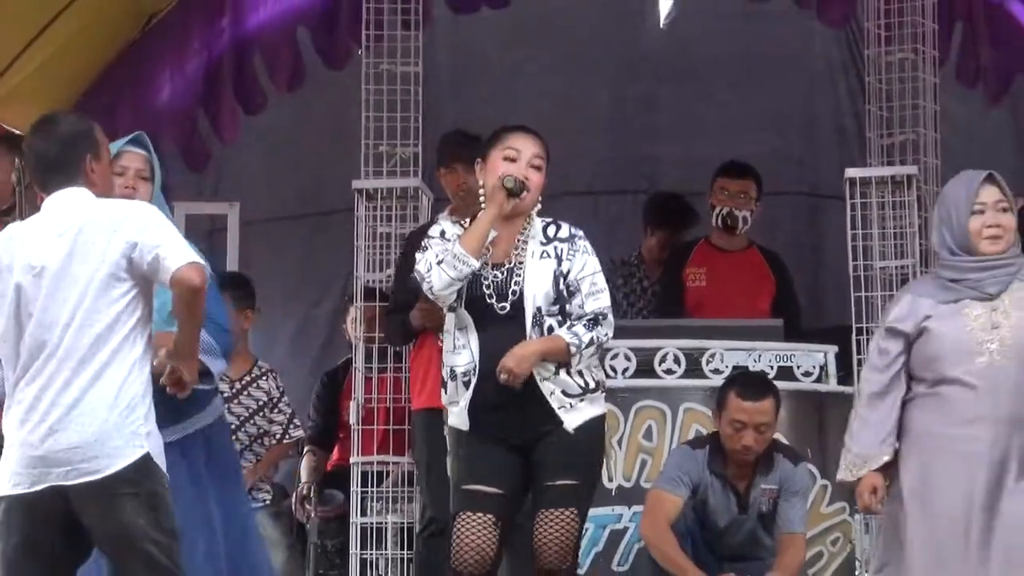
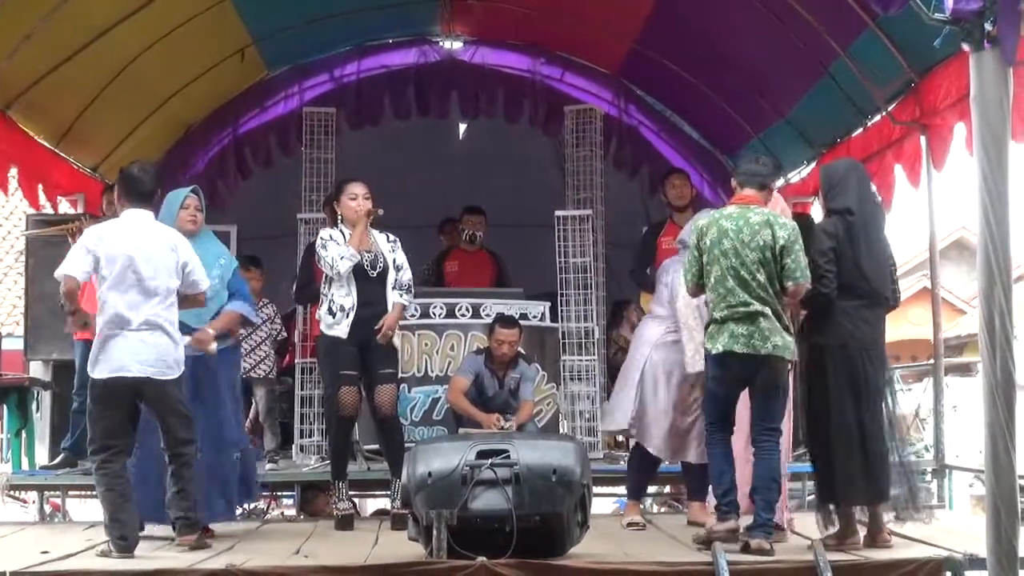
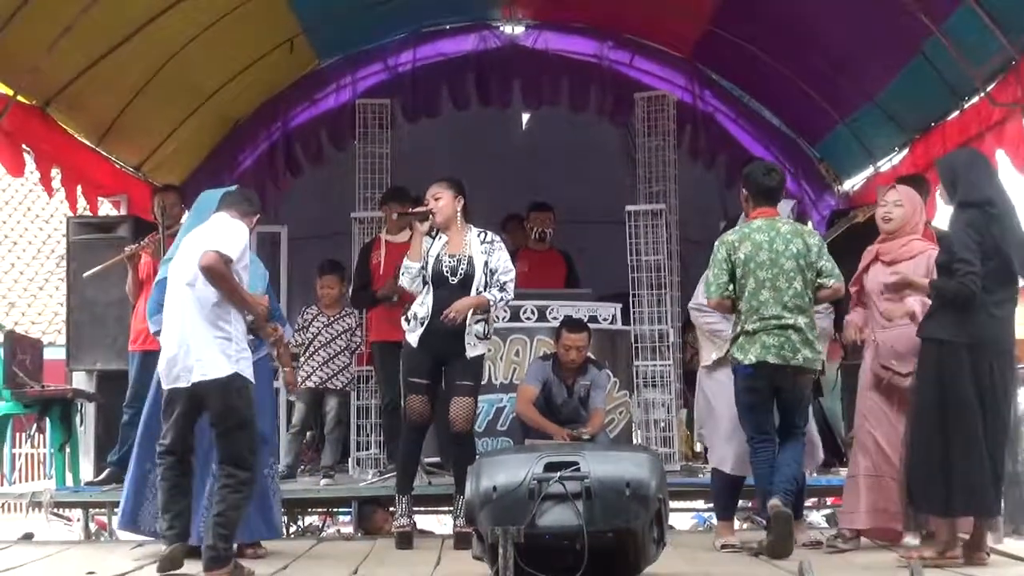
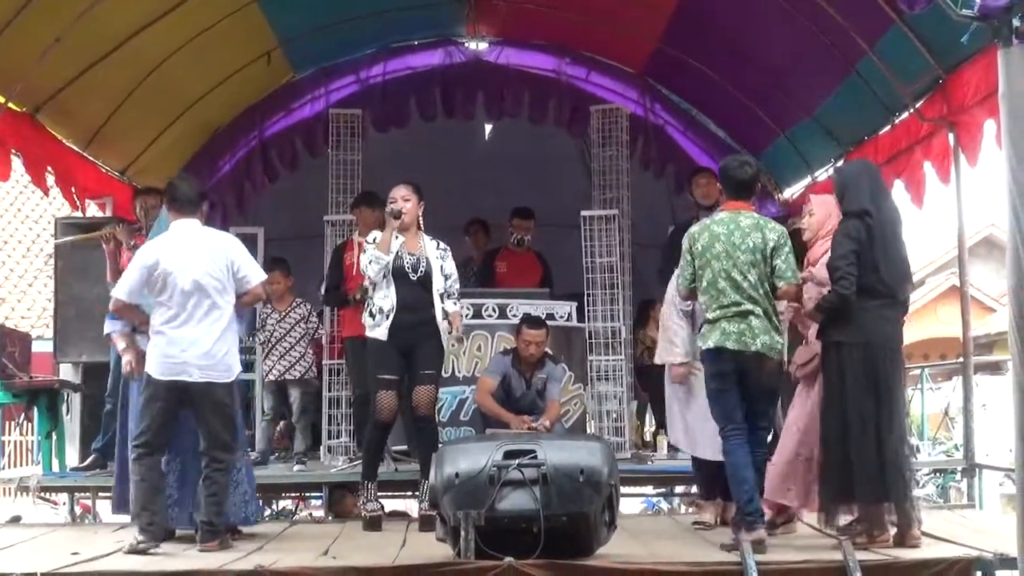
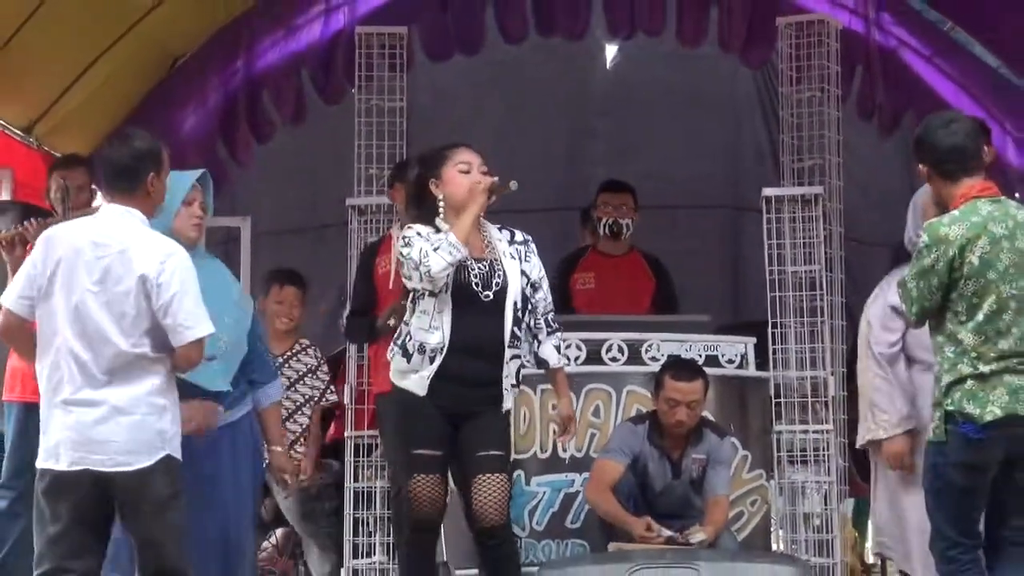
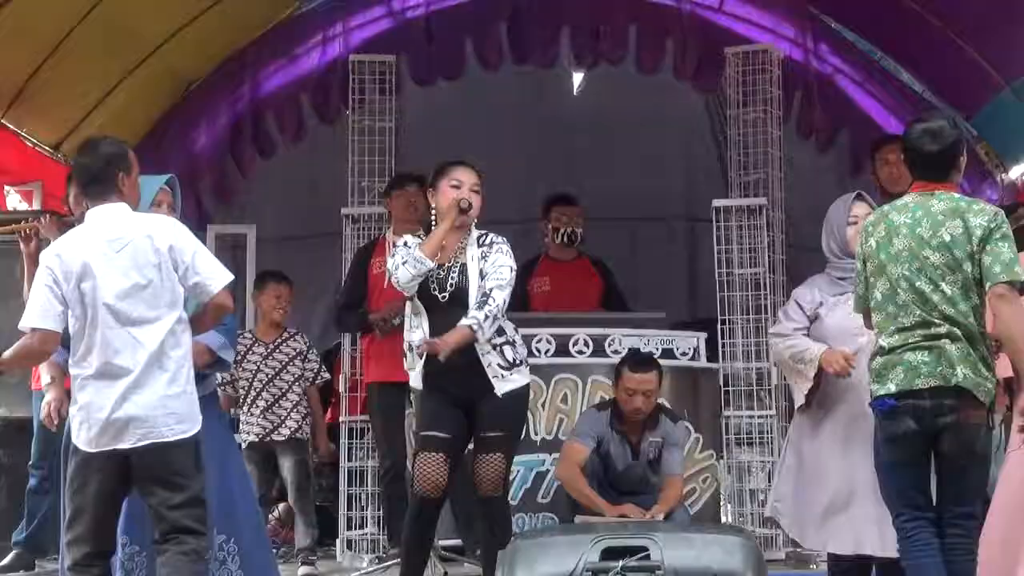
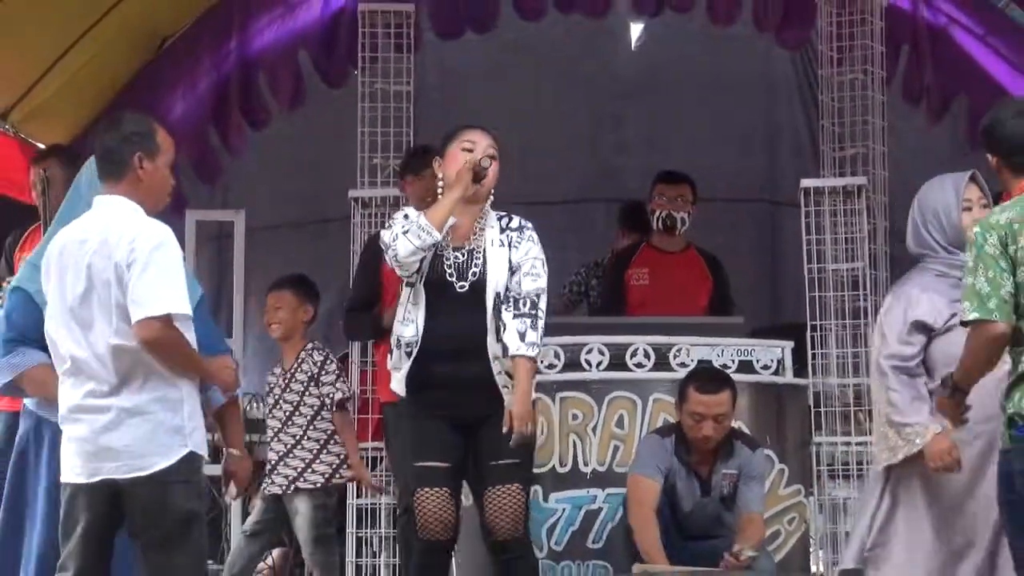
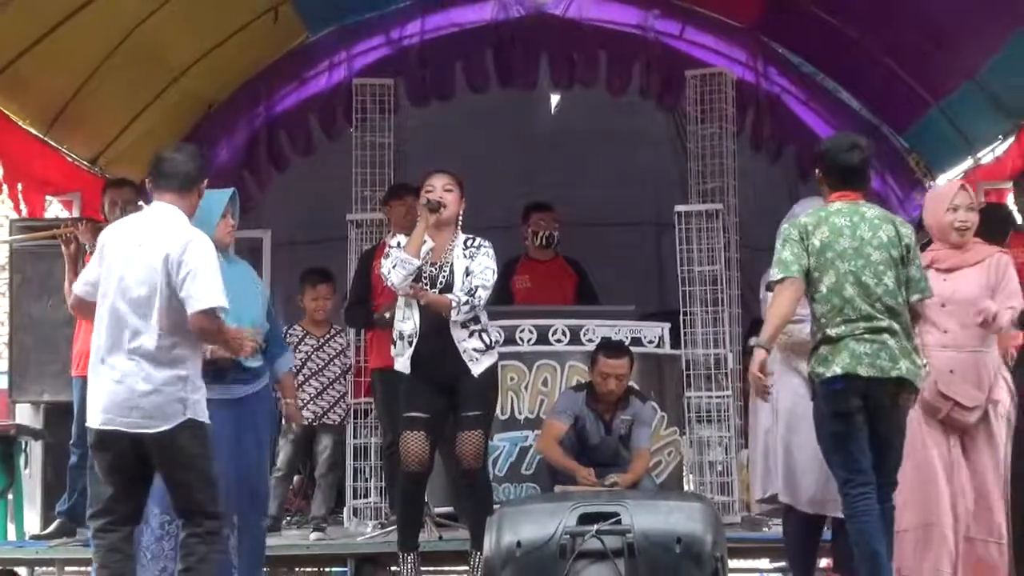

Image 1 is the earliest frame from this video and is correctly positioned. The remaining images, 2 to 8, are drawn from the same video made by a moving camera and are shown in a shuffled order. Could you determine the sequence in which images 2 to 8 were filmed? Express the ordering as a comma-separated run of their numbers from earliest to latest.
7, 5, 6, 8, 3, 4, 2
